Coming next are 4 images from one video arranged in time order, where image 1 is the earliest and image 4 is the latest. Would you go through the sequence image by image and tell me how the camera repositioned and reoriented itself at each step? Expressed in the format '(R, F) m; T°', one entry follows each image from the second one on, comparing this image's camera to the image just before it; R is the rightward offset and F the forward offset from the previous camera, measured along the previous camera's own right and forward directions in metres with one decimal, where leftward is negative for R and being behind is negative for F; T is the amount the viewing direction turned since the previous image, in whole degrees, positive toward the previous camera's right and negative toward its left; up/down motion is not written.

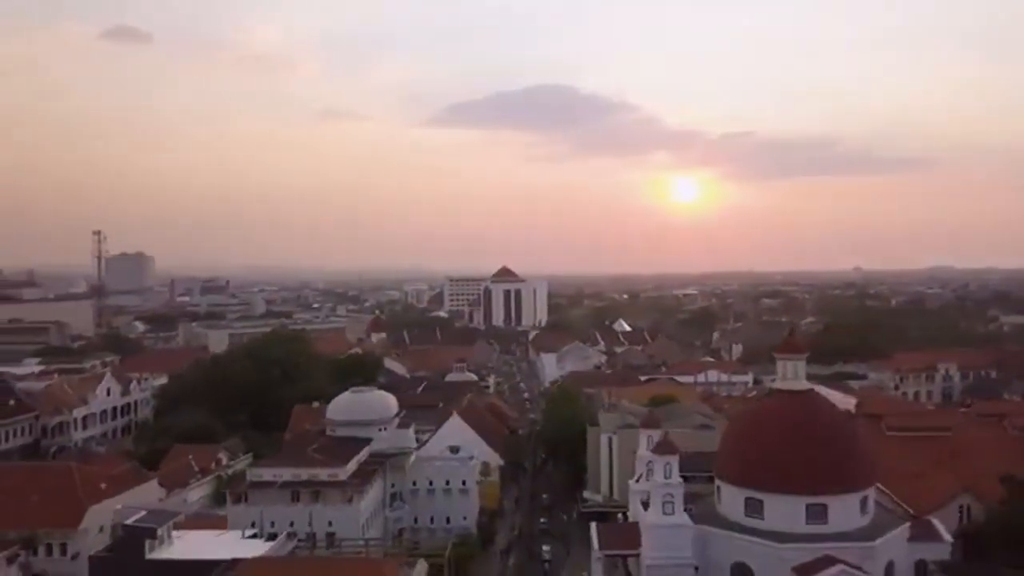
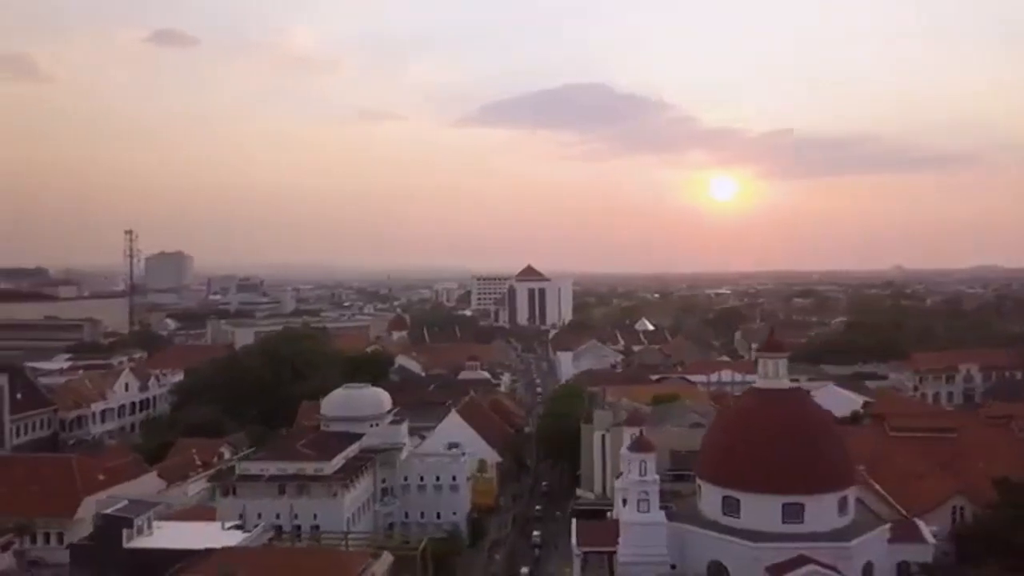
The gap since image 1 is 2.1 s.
(+1.6, -0.2) m; -3°
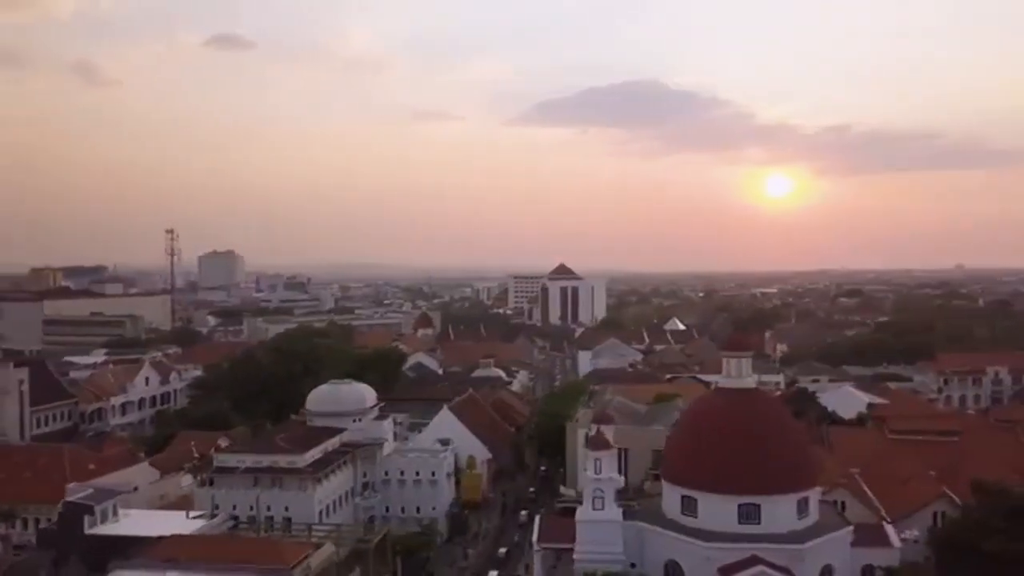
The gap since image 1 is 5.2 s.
(+2.6, -0.1) m; -4°
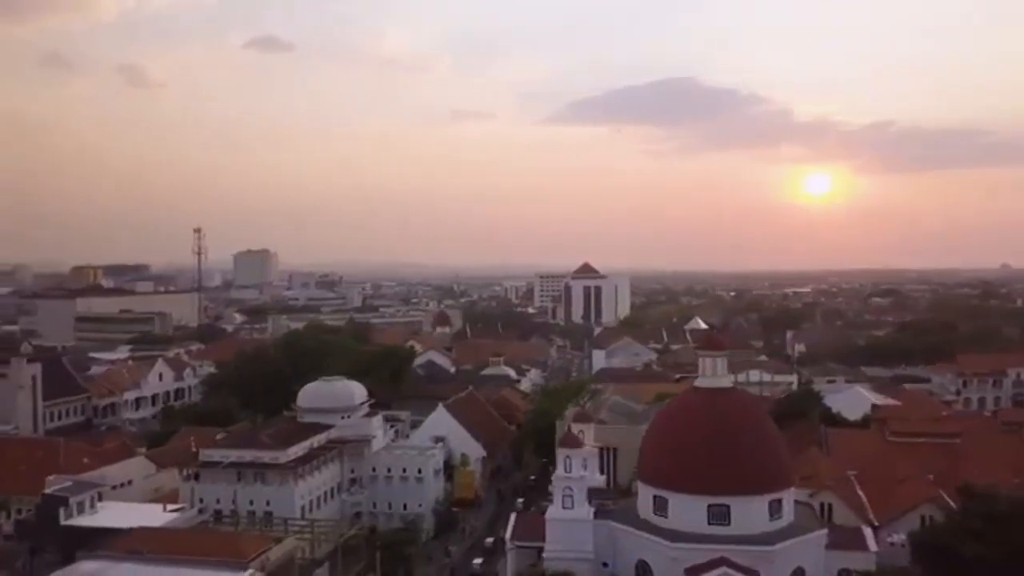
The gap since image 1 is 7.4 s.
(+1.8, 0.0) m; -3°
